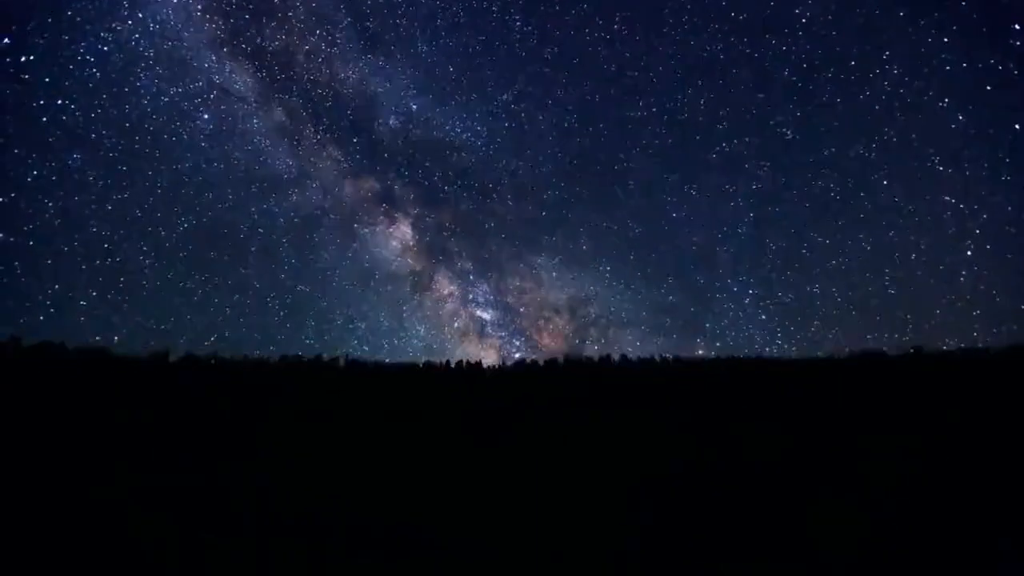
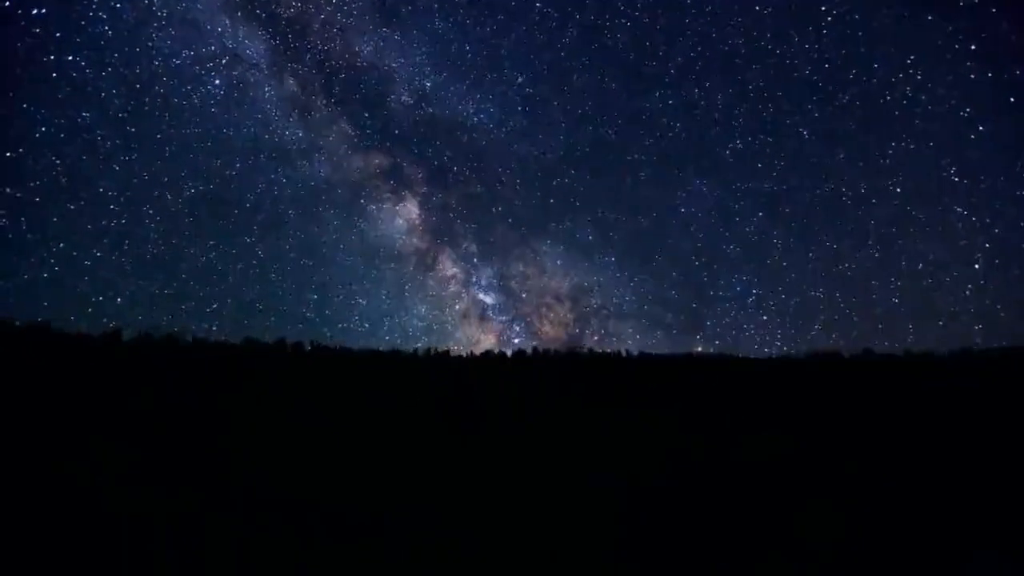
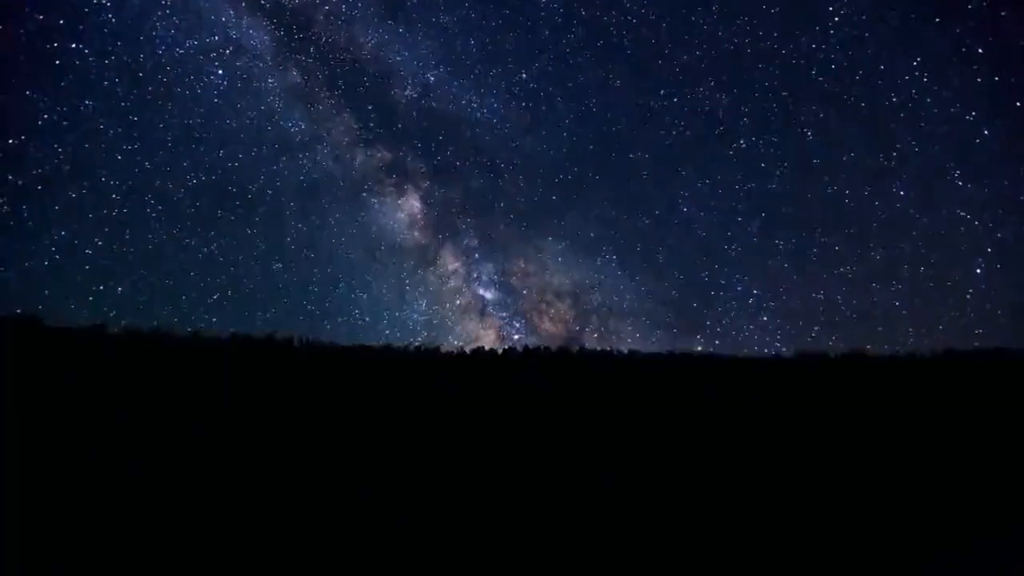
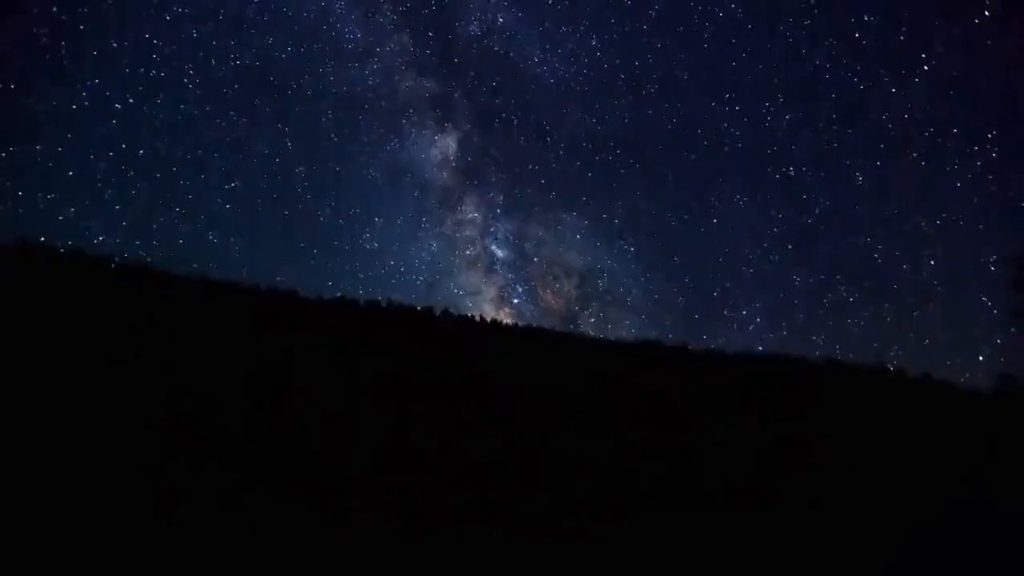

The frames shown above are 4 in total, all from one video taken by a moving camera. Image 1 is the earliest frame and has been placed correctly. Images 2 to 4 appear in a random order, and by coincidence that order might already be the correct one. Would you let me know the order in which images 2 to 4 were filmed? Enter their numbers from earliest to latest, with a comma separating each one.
2, 3, 4
